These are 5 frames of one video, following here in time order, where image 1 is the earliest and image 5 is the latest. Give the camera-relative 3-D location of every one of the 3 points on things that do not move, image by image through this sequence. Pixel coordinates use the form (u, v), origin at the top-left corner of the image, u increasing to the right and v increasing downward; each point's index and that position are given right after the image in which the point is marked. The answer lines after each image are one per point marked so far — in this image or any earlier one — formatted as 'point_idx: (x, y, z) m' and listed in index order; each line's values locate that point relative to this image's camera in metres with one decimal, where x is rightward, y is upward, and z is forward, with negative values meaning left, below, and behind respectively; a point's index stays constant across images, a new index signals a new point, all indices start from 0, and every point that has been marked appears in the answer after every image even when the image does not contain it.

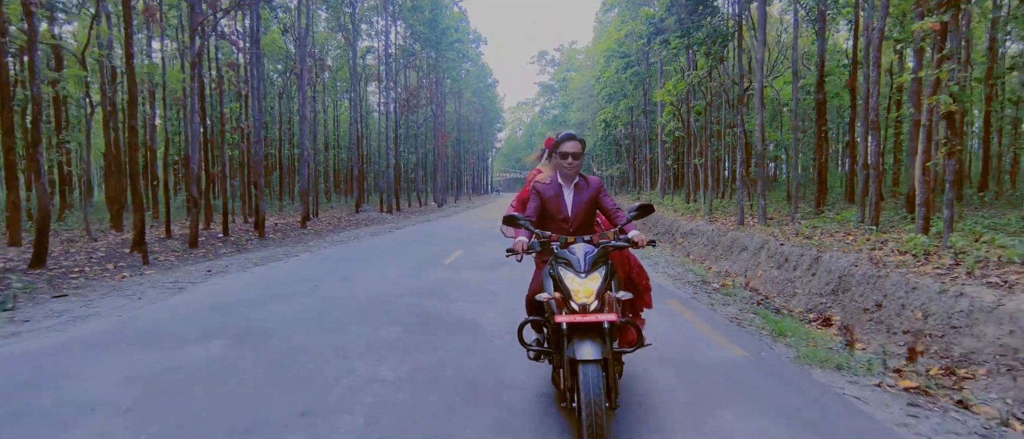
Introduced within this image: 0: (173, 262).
0: (-6.4, -0.8, +9.6) m
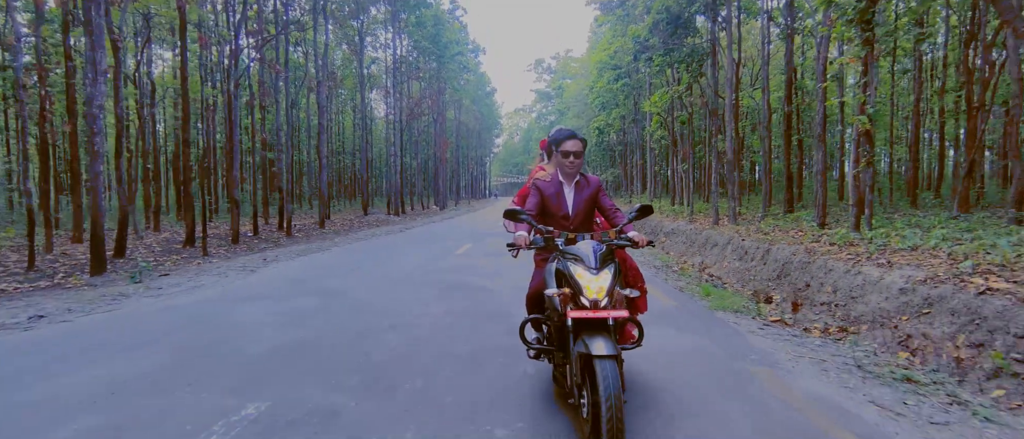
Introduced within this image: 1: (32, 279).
0: (-6.4, -0.7, +11.4) m
1: (-7.5, -0.9, +7.9) m
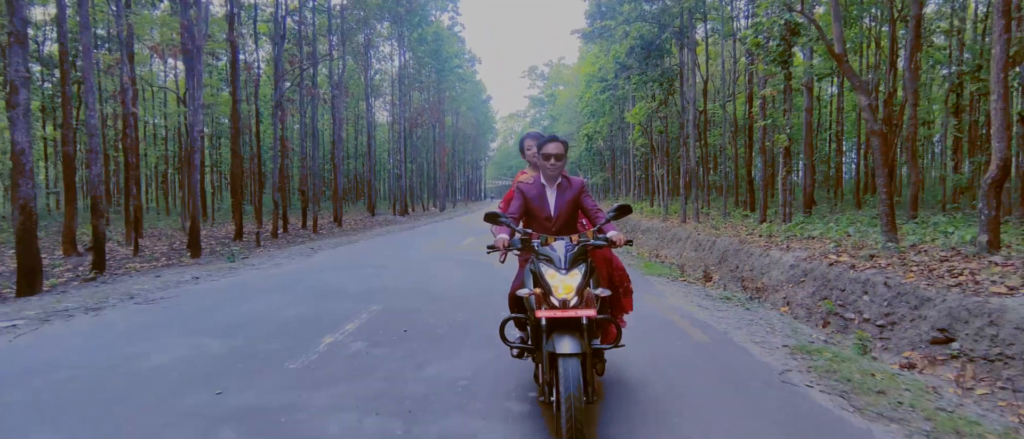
0: (-6.5, -0.7, +14.0) m
1: (-7.6, -0.9, +10.5) m
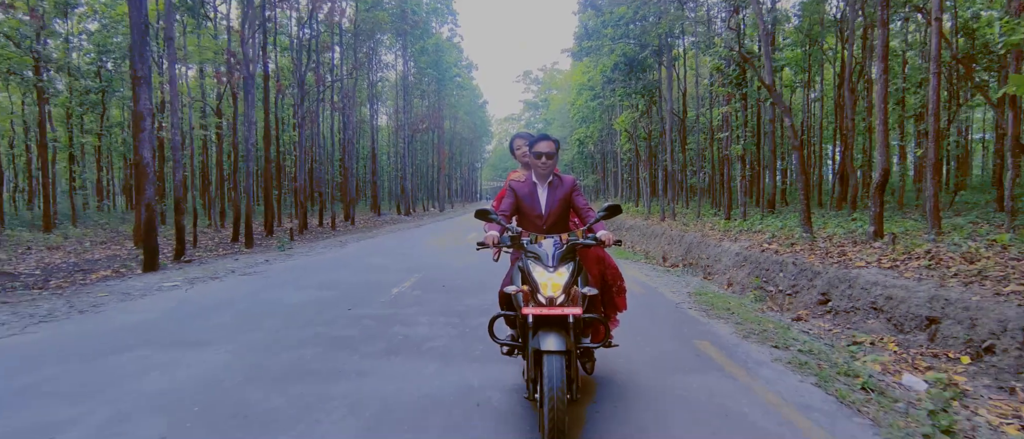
0: (-6.6, -0.6, +16.2) m
1: (-7.6, -0.8, +12.7) m
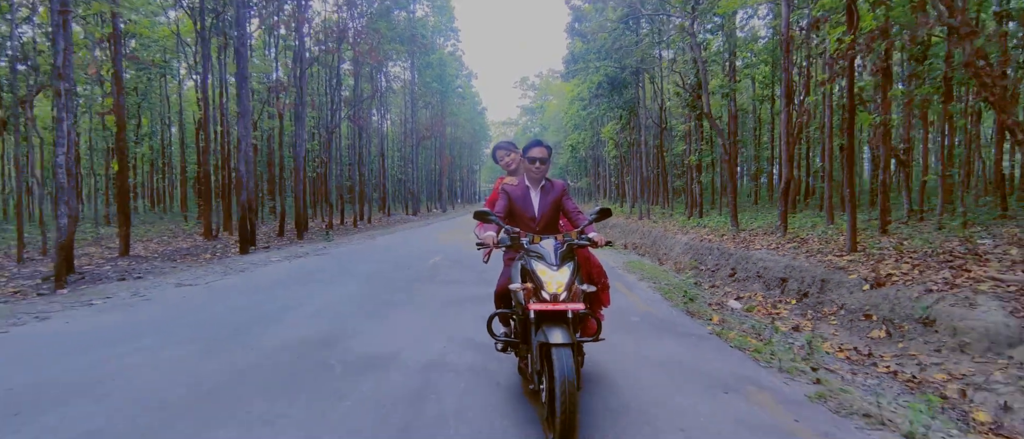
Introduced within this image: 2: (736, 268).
0: (-6.7, -0.6, +19.5) m
1: (-7.7, -0.7, +15.9) m
2: (+5.0, -1.1, +11.4) m
